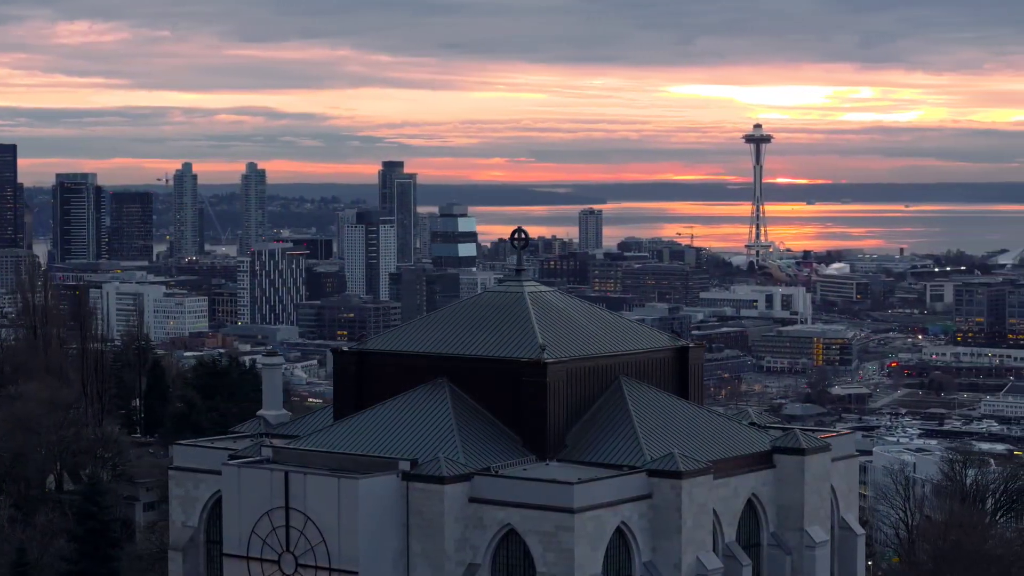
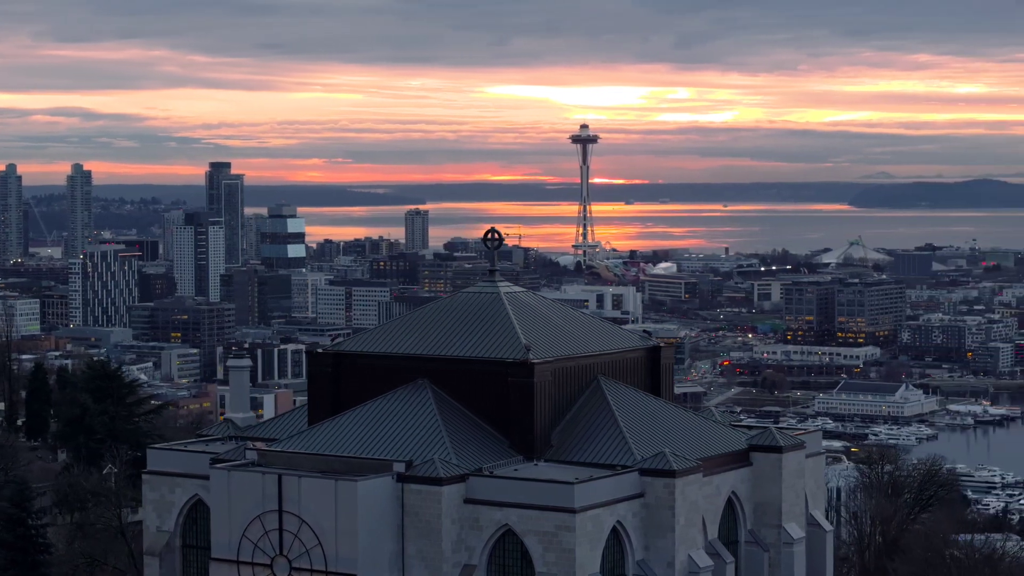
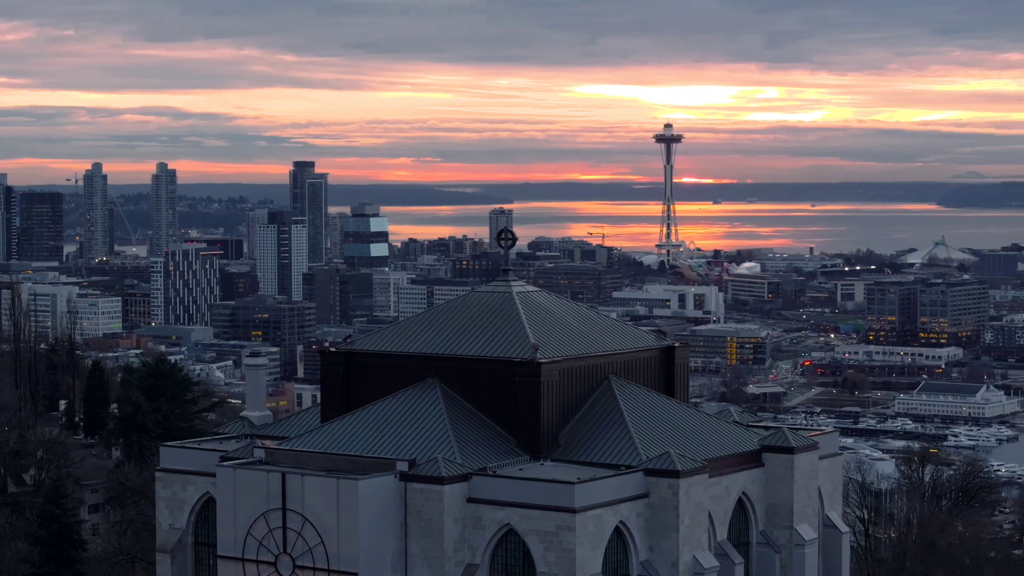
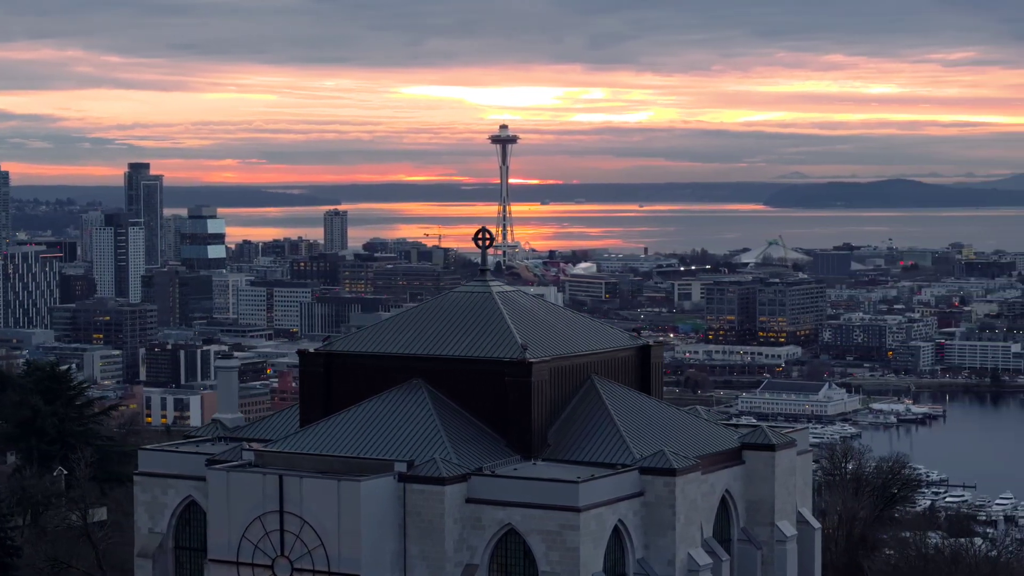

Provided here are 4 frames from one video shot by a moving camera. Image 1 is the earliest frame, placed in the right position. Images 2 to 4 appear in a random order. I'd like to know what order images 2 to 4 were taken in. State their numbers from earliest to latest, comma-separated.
3, 2, 4
